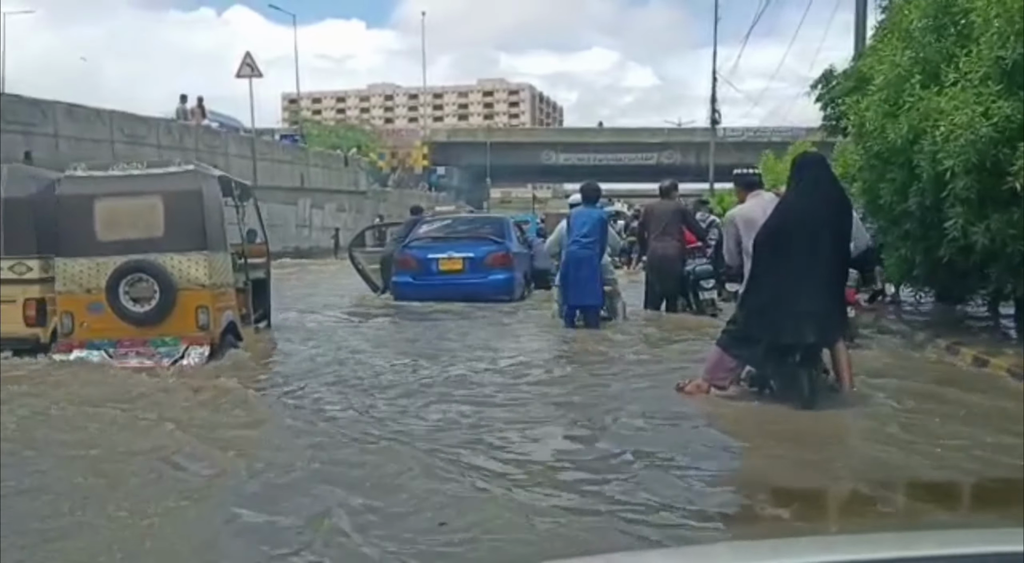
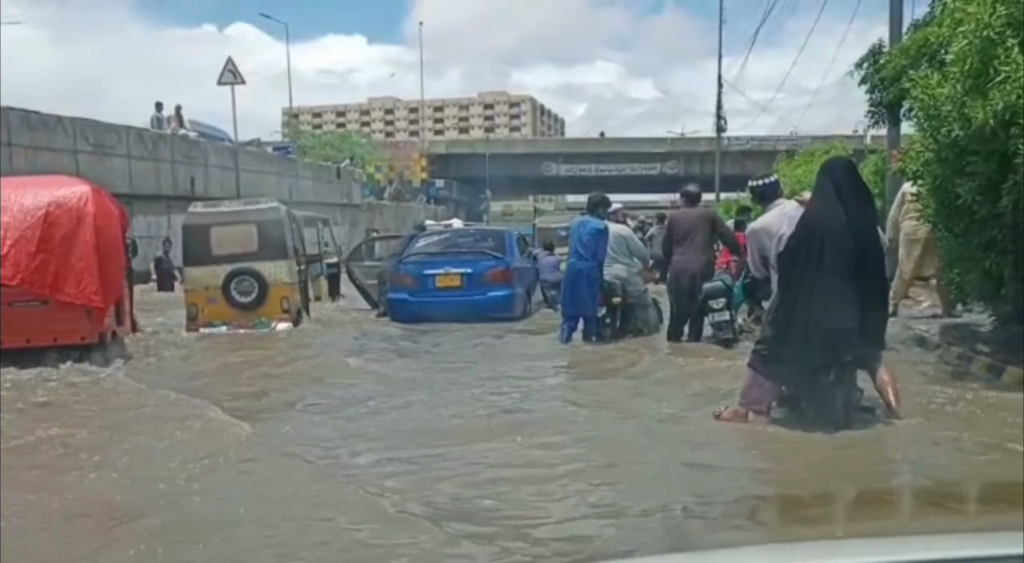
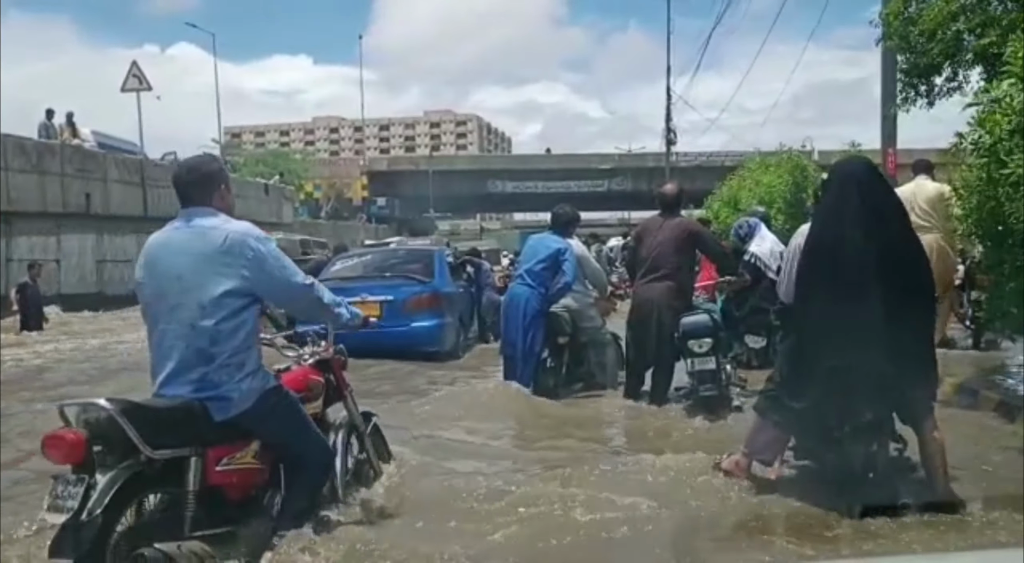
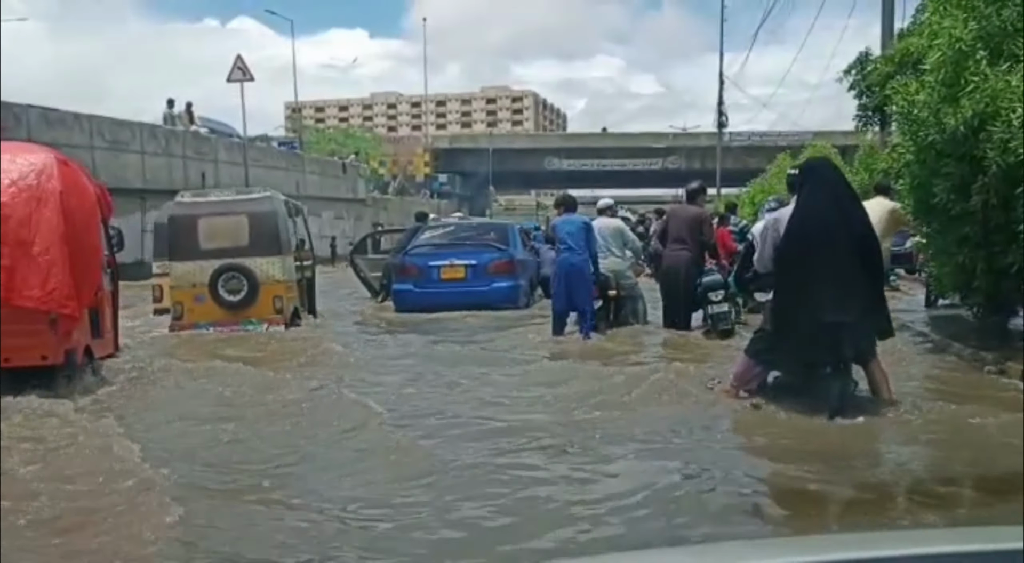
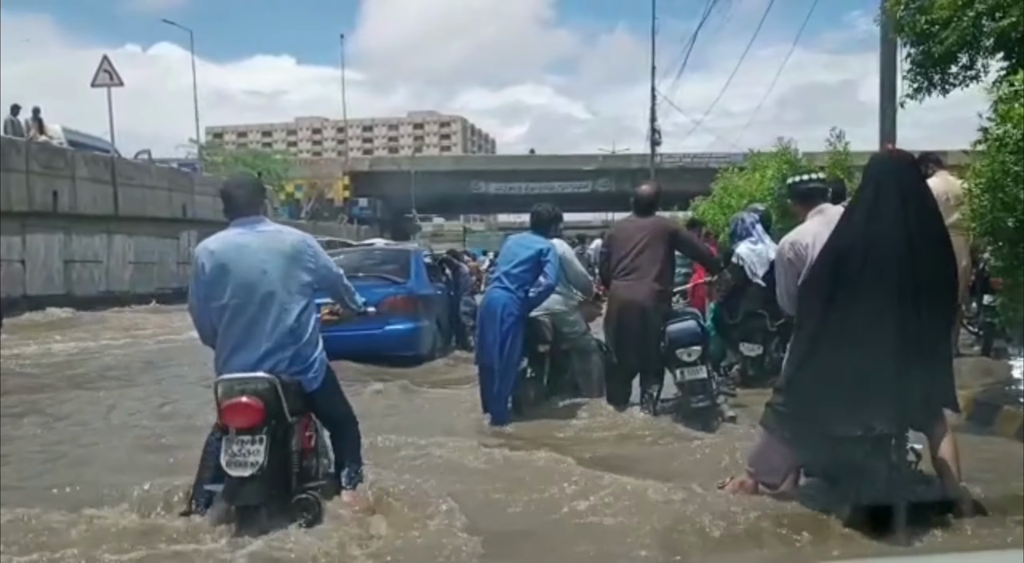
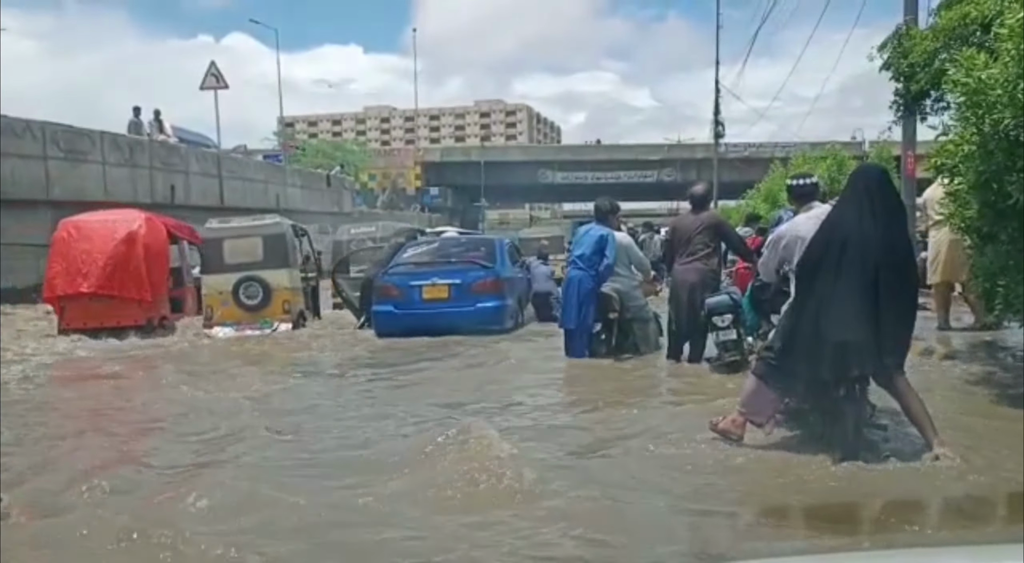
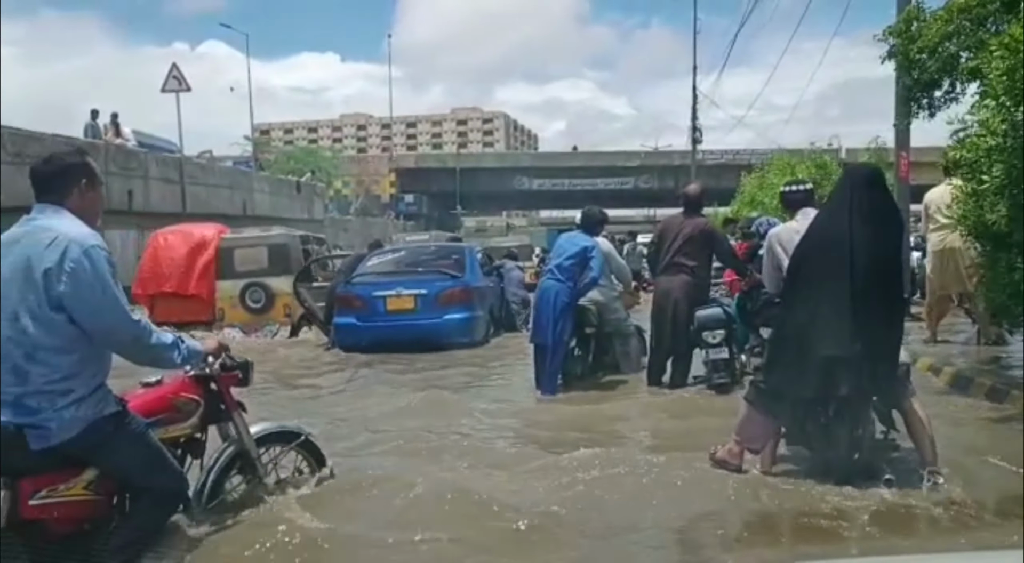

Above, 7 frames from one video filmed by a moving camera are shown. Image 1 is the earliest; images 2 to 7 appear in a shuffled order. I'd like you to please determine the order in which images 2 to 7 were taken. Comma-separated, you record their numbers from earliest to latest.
4, 2, 6, 7, 3, 5
